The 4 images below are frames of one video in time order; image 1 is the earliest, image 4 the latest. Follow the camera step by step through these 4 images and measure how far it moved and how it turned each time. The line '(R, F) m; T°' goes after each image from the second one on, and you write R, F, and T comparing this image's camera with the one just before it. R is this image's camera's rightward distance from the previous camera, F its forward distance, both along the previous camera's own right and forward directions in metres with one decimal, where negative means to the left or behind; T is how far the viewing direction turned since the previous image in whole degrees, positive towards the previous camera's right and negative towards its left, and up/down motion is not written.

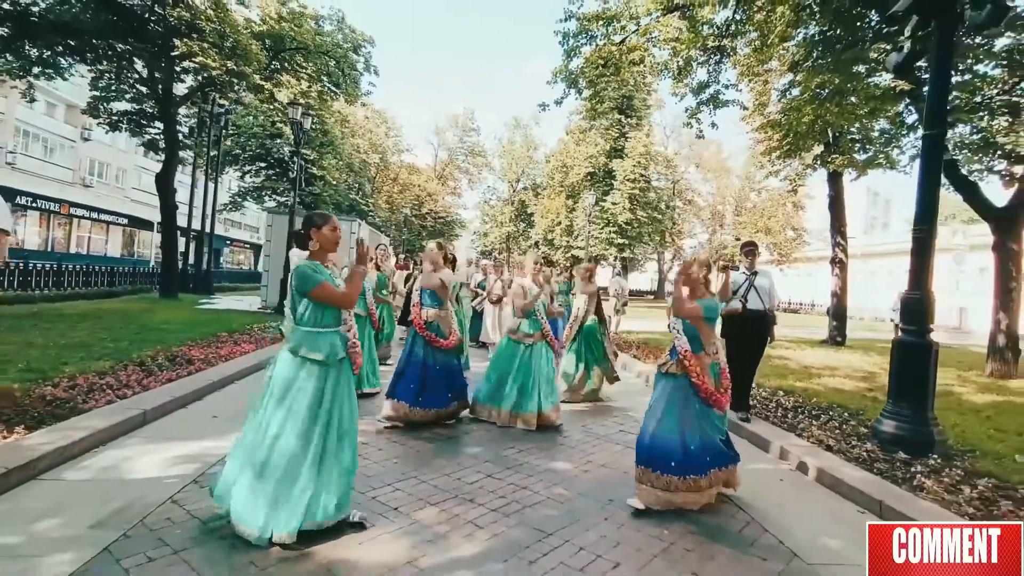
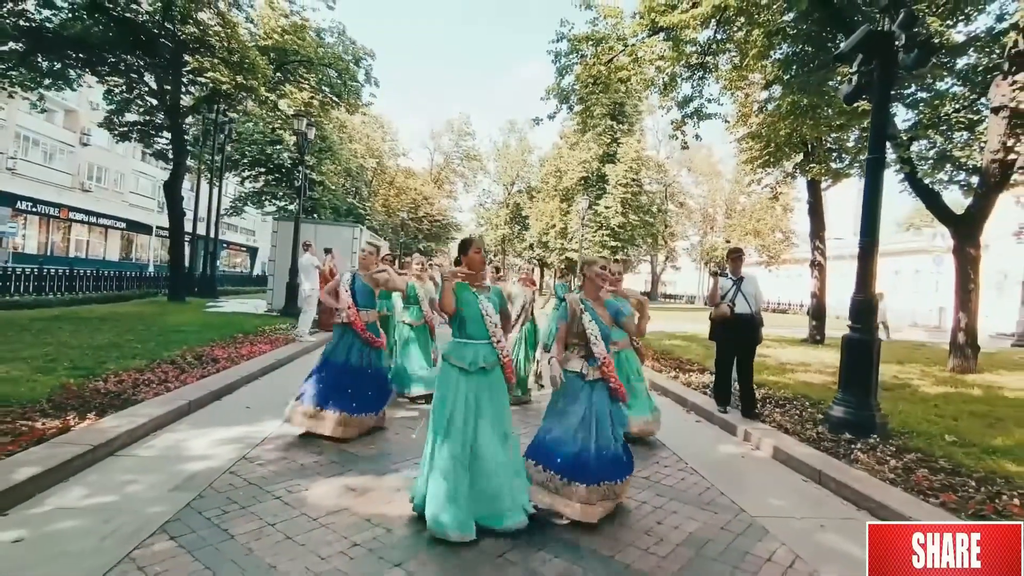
(0.0, -0.8) m; 0°
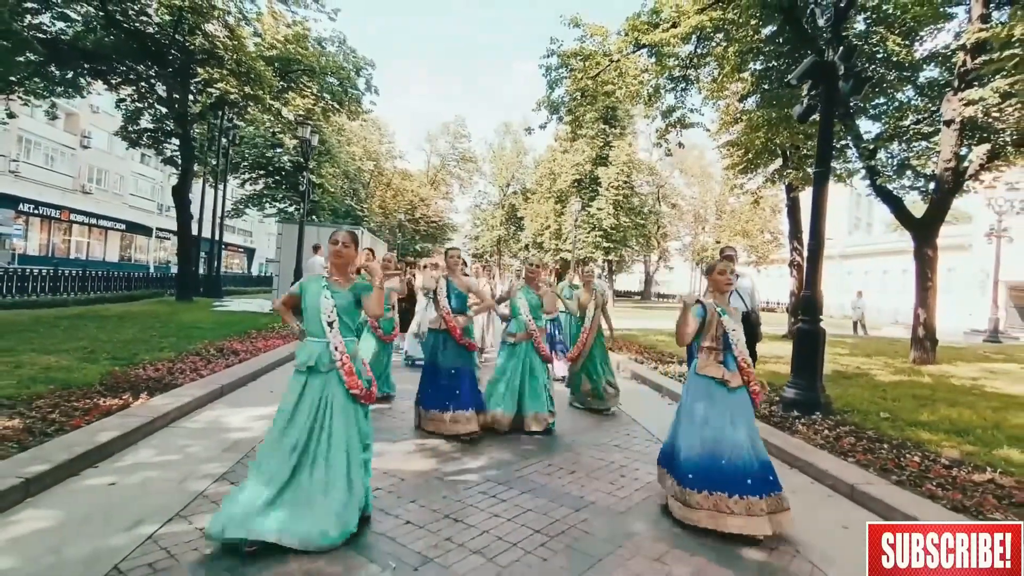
(0.0, -0.9) m; 0°
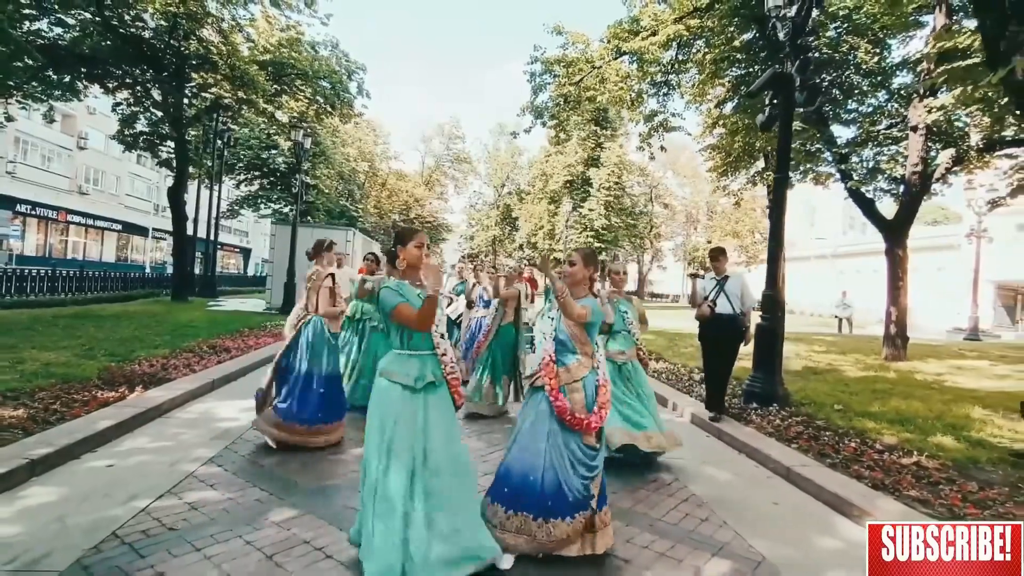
(+0.3, -0.4) m; 0°
